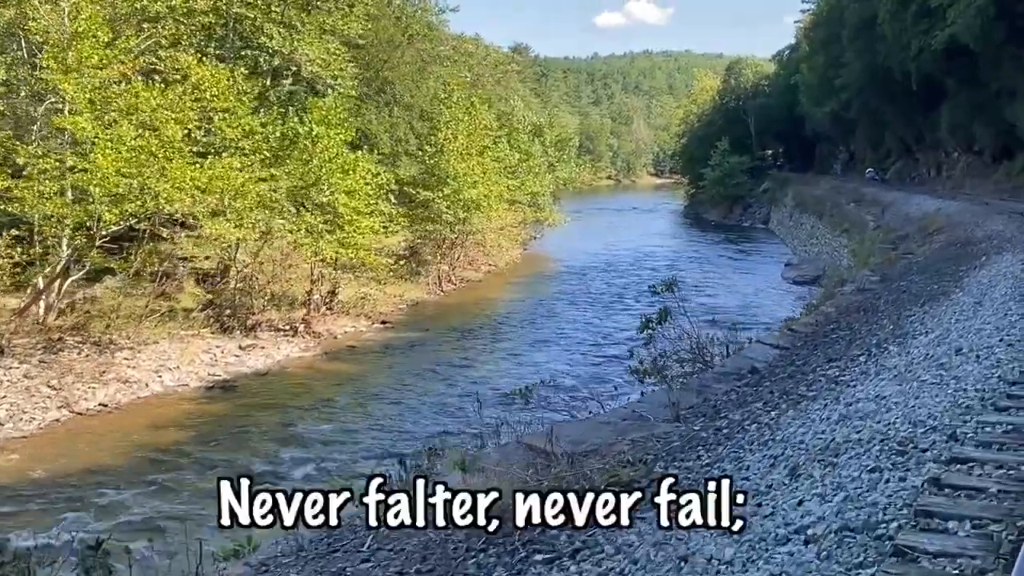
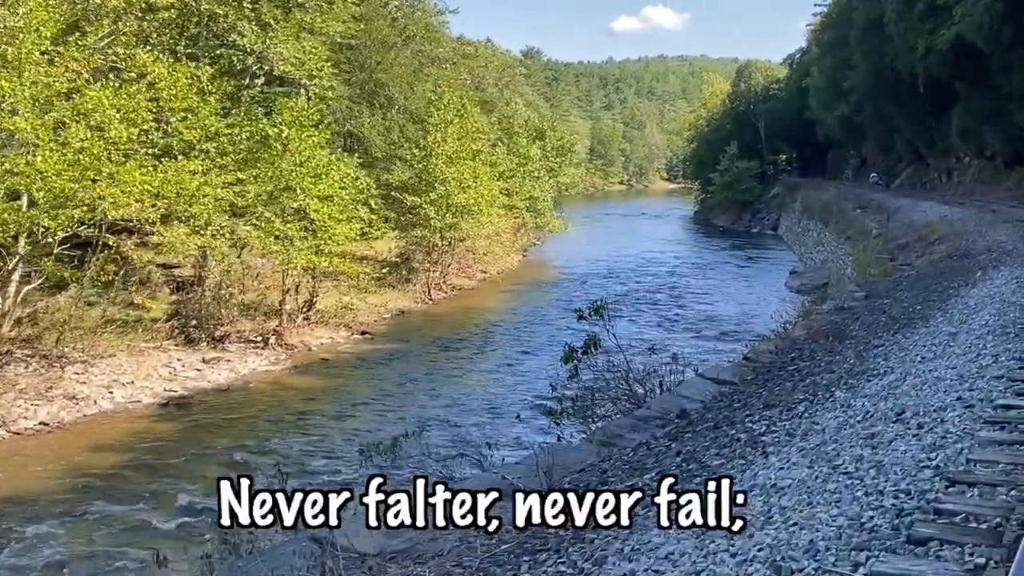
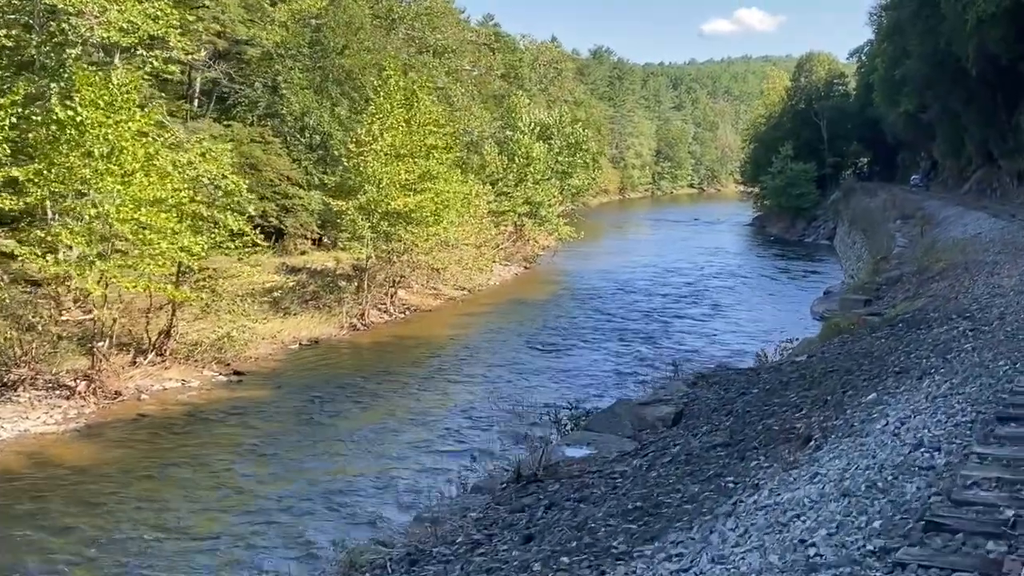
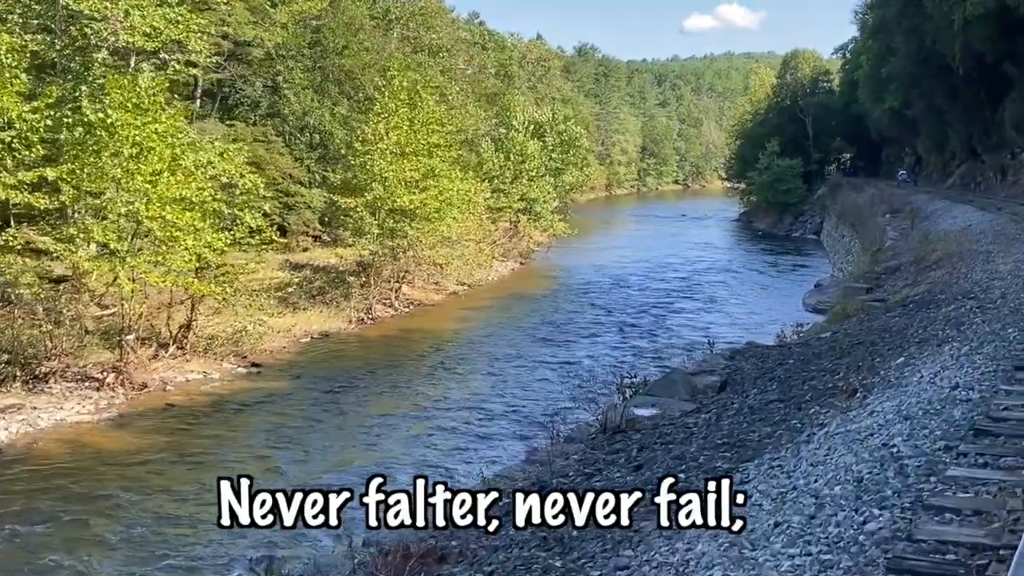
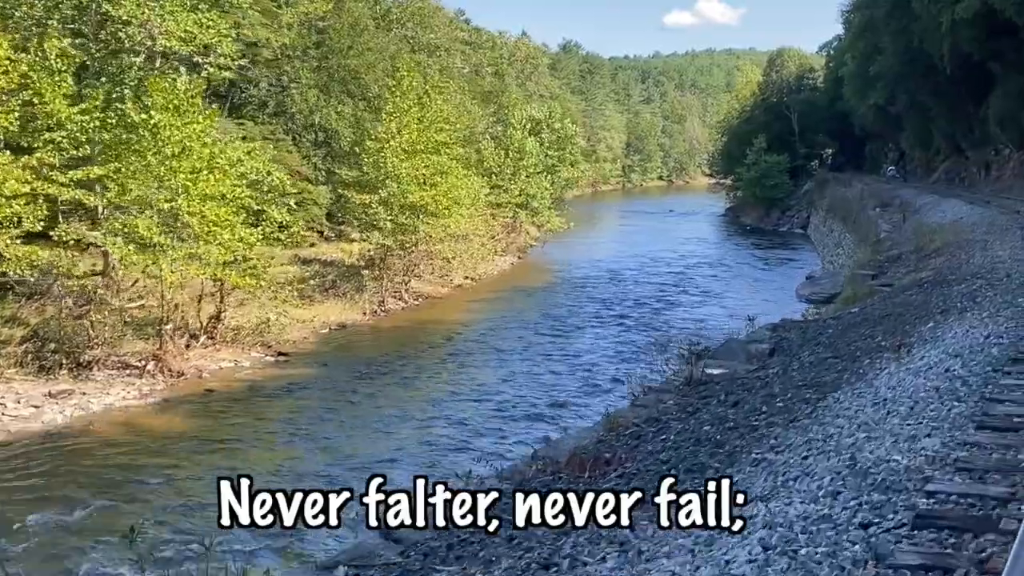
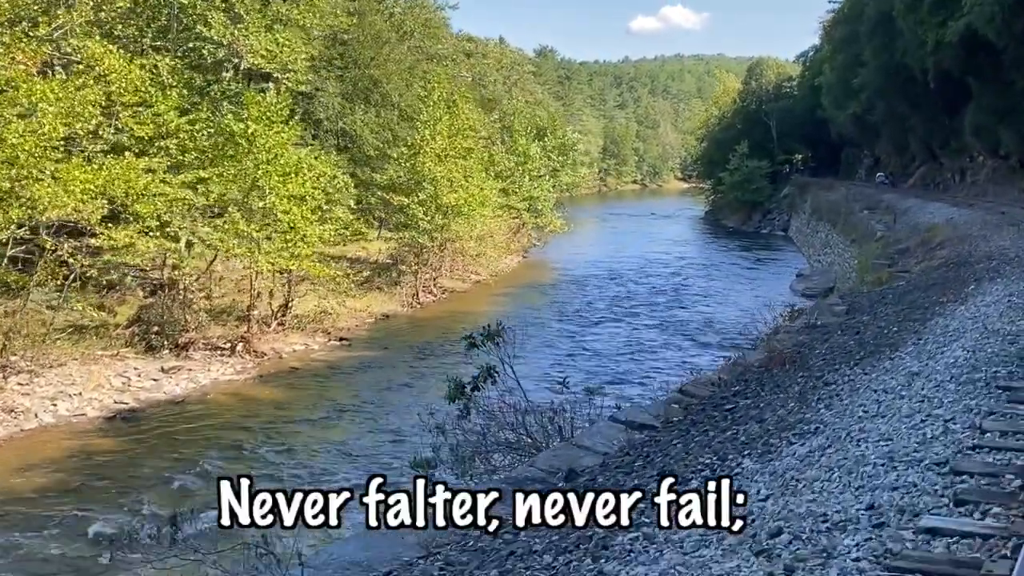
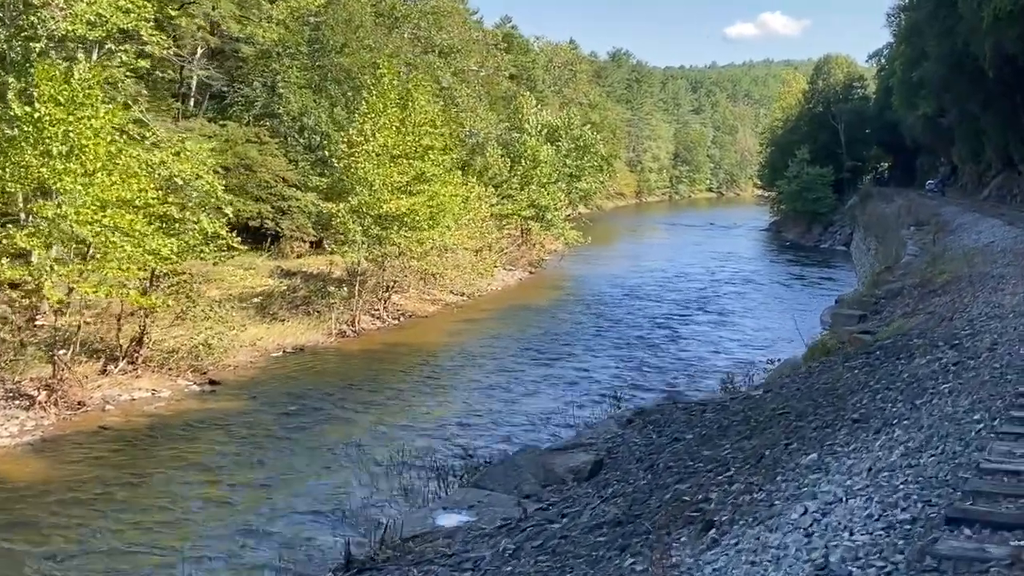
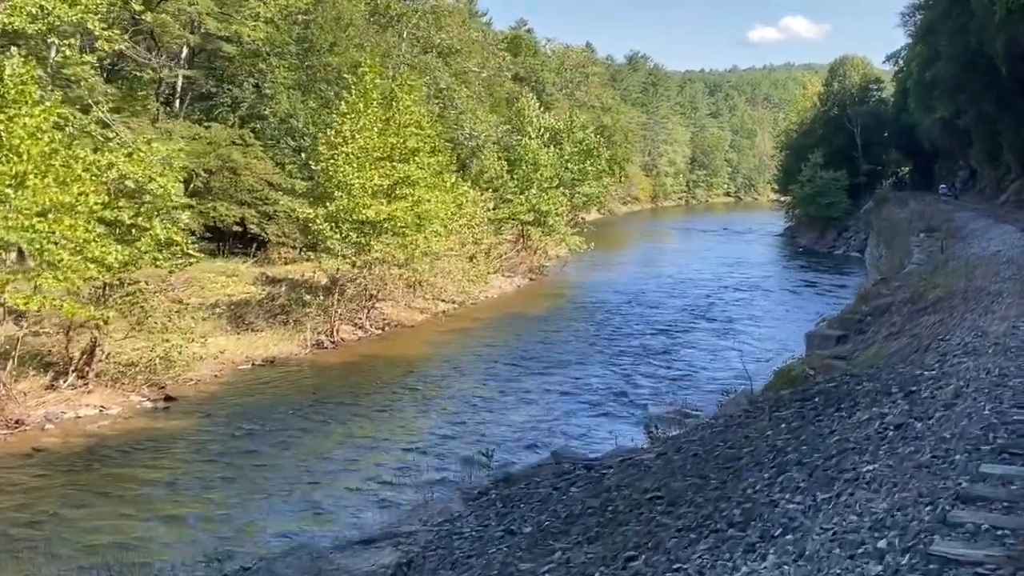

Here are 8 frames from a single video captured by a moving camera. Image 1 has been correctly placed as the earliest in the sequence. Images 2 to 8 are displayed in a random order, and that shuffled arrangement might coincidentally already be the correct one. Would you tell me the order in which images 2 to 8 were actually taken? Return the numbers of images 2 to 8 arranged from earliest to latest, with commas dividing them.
2, 6, 5, 4, 3, 7, 8
